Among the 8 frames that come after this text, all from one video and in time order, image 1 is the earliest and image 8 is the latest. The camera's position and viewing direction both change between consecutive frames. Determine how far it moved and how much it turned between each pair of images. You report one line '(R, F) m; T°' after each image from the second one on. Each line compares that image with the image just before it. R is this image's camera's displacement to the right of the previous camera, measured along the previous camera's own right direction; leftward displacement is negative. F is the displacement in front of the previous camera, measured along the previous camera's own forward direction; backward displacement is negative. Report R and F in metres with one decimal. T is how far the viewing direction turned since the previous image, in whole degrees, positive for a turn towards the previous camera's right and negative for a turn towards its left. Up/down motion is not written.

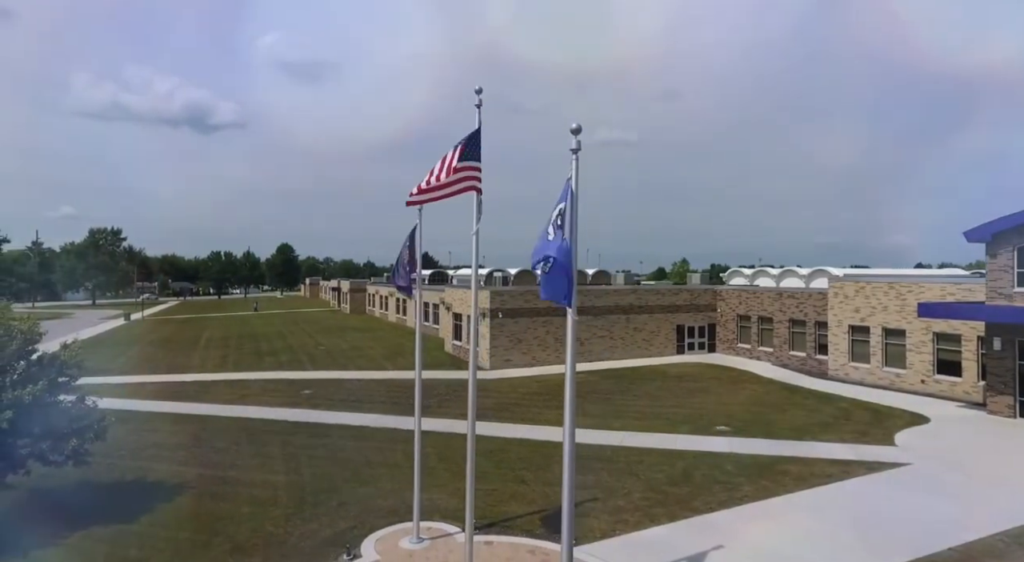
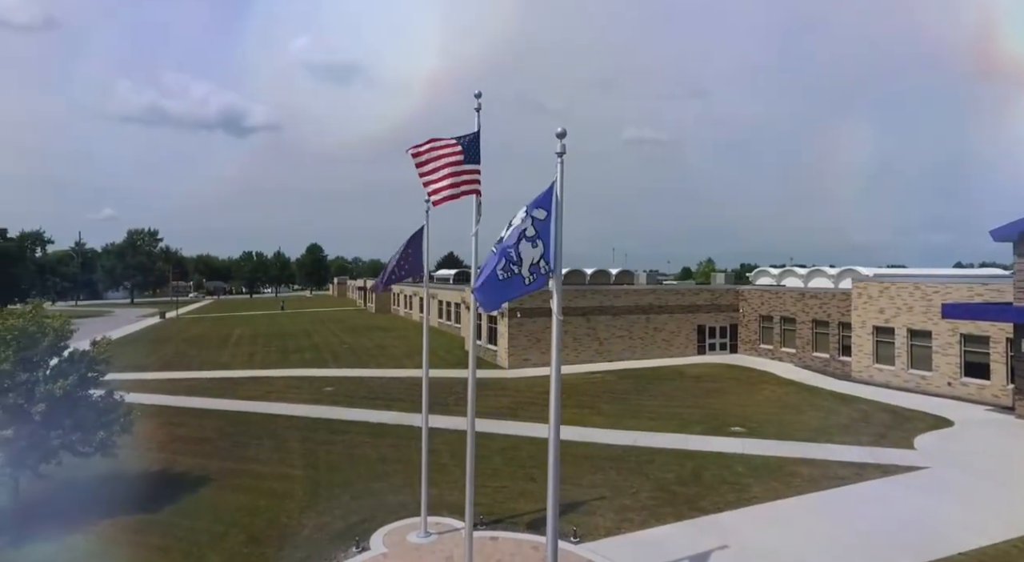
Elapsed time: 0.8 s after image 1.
(+0.5, -0.2) m; -3°
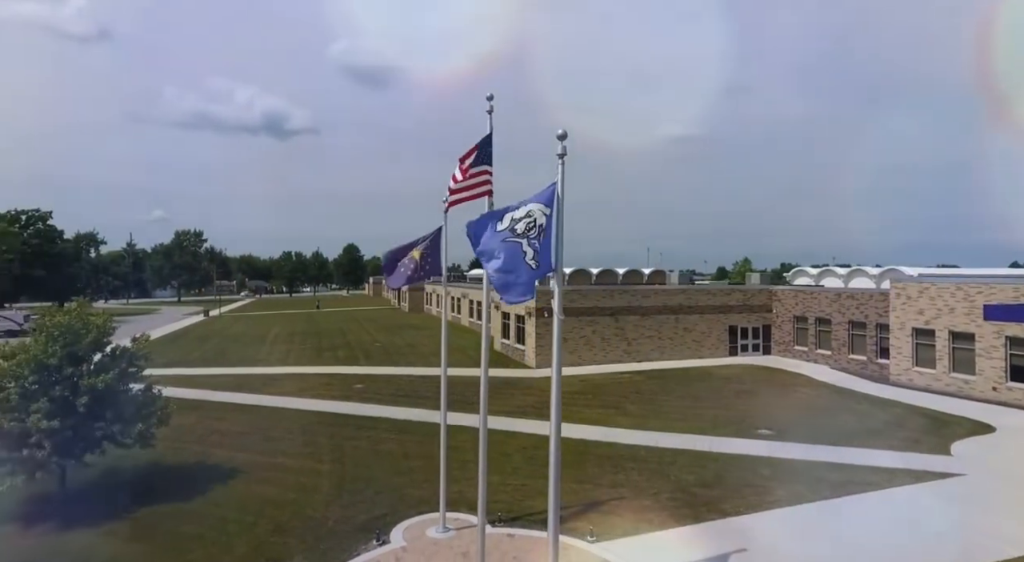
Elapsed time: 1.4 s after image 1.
(+0.5, -0.1) m; -4°
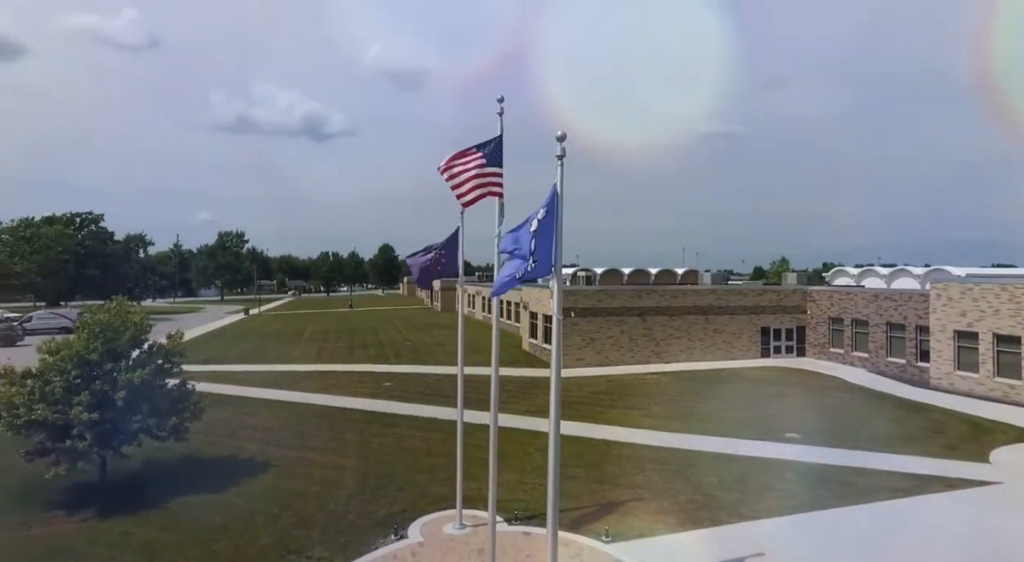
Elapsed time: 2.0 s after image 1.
(+0.5, -0.1) m; -4°
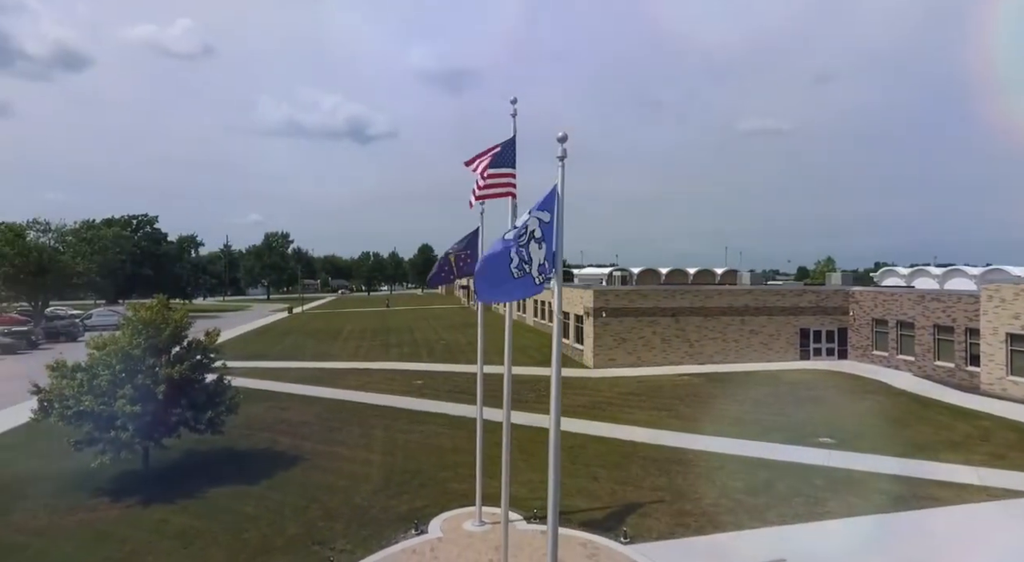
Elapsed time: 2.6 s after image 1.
(+0.6, -0.1) m; -4°
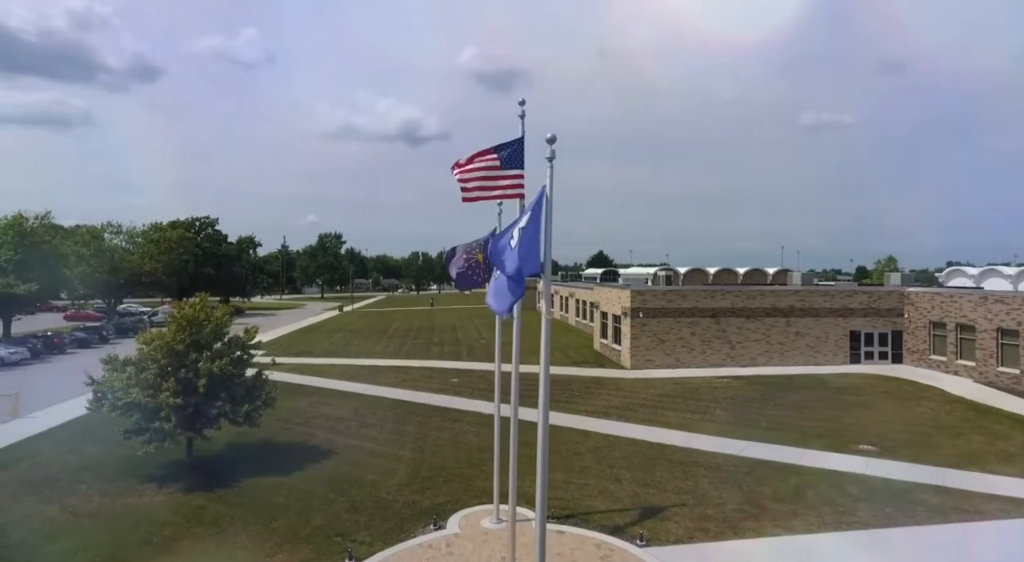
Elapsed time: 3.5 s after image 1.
(+0.9, 0.0) m; -5°
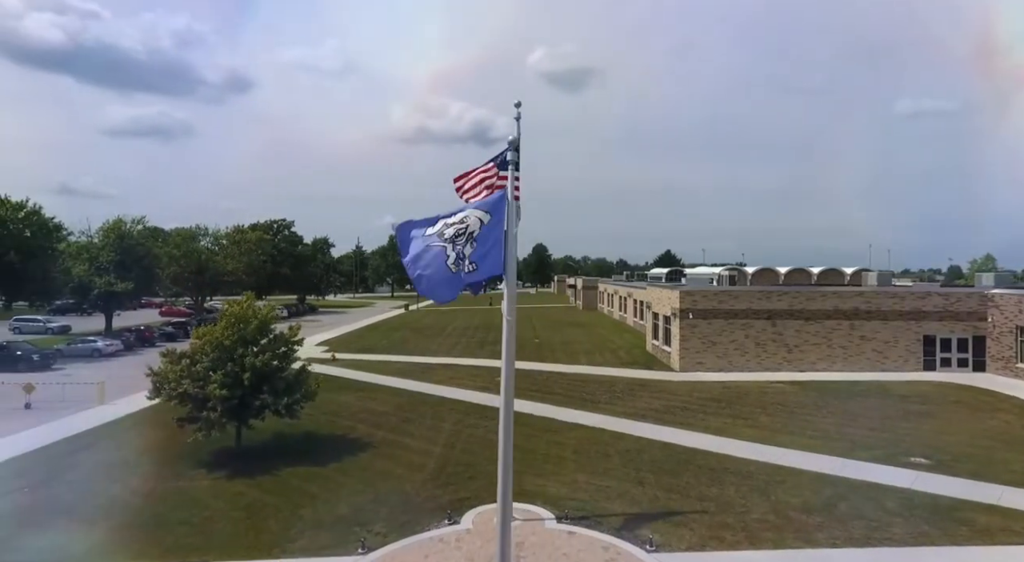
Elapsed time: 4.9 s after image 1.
(+1.5, +0.1) m; -8°
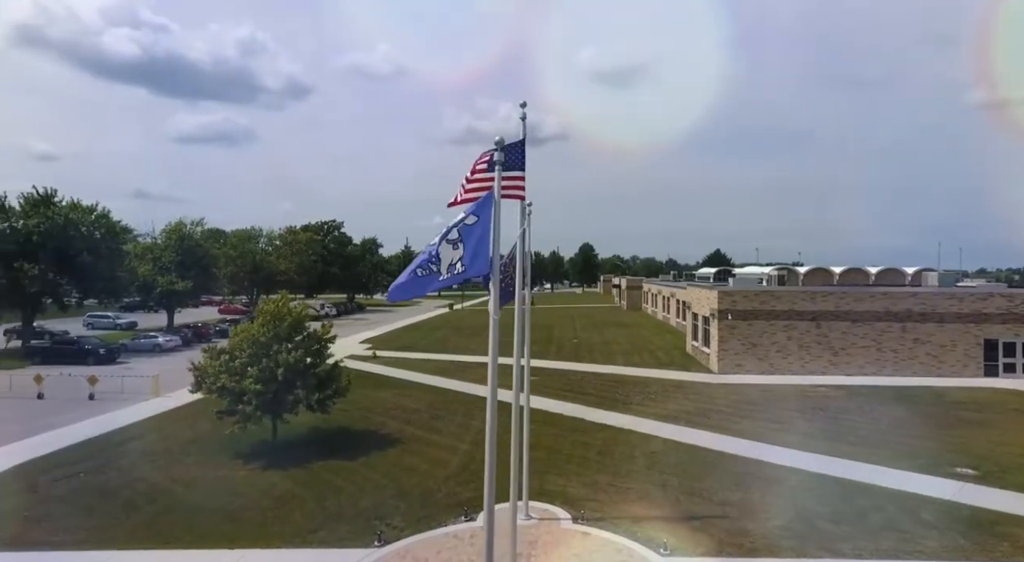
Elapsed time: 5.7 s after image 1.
(+0.9, +0.1) m; -5°
